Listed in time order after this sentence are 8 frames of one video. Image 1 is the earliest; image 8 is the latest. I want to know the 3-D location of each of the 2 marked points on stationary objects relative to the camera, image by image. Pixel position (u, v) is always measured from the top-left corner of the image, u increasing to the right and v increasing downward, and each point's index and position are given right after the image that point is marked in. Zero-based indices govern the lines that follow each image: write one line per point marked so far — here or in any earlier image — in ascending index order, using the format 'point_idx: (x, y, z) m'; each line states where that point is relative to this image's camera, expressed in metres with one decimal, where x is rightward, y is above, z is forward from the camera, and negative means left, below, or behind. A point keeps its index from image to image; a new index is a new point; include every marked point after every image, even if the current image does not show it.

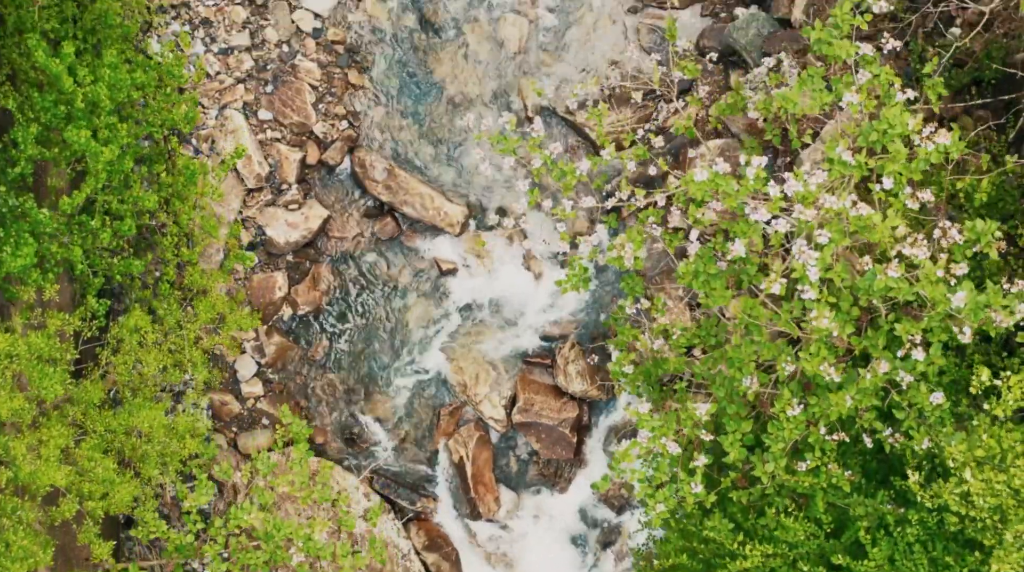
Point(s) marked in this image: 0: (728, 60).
0: (+1.7, +1.7, +9.0) m
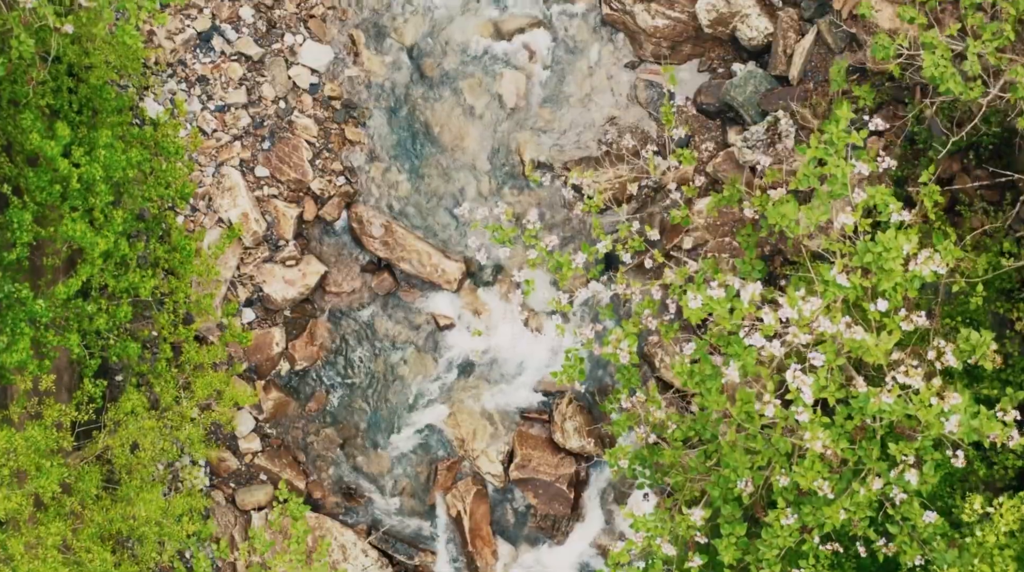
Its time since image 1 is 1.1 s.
0: (+1.6, +1.3, +8.7) m
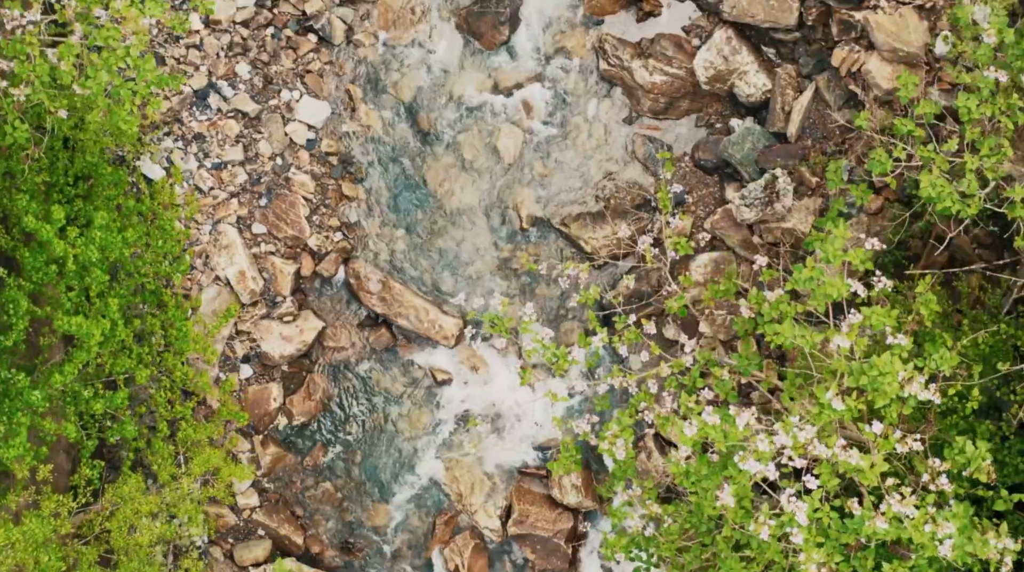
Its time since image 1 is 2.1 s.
0: (+1.6, +0.8, +8.7) m
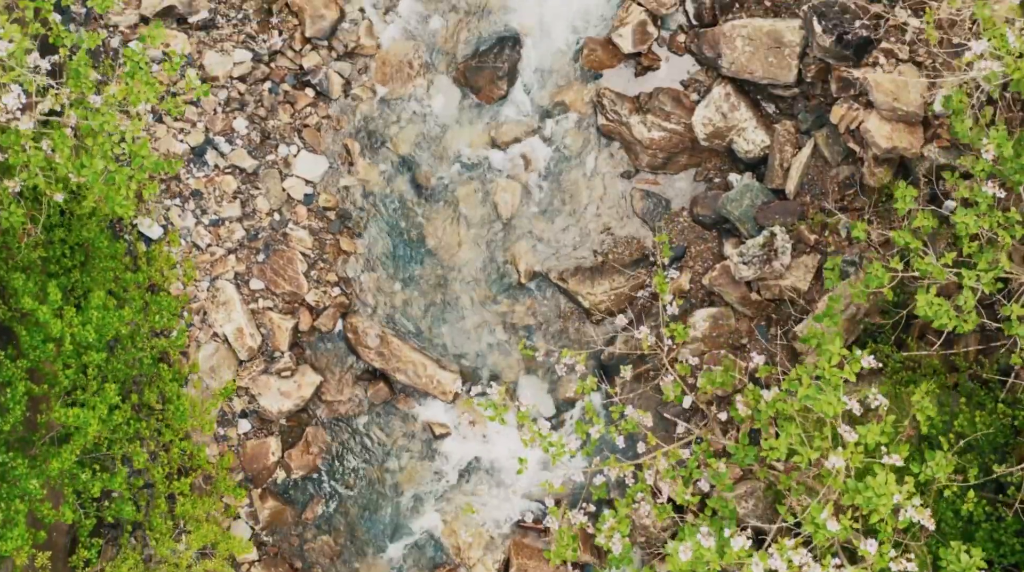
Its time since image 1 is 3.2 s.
0: (+1.6, +0.4, +8.7) m
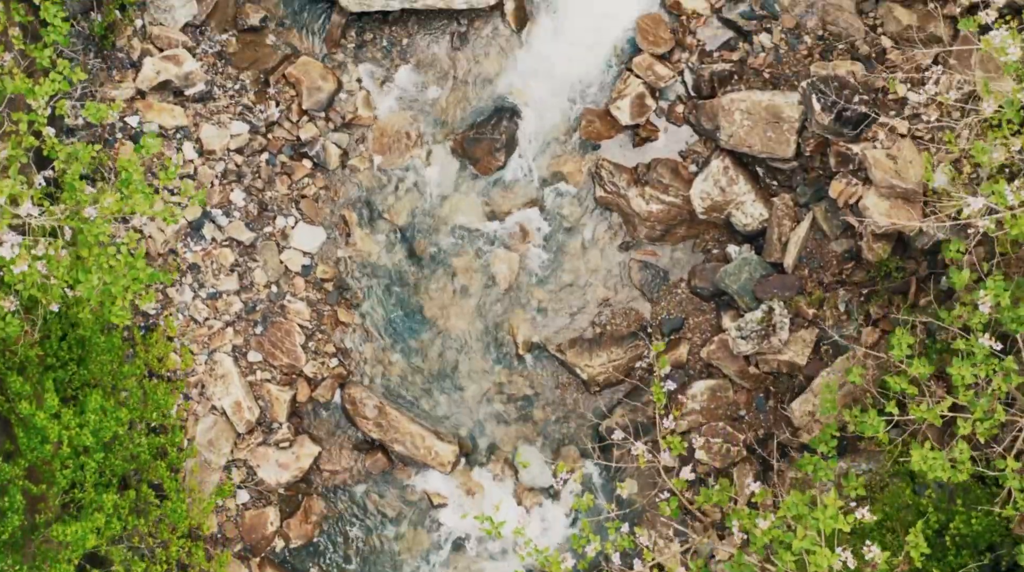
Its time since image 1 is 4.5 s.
0: (+1.5, -0.1, +8.7) m
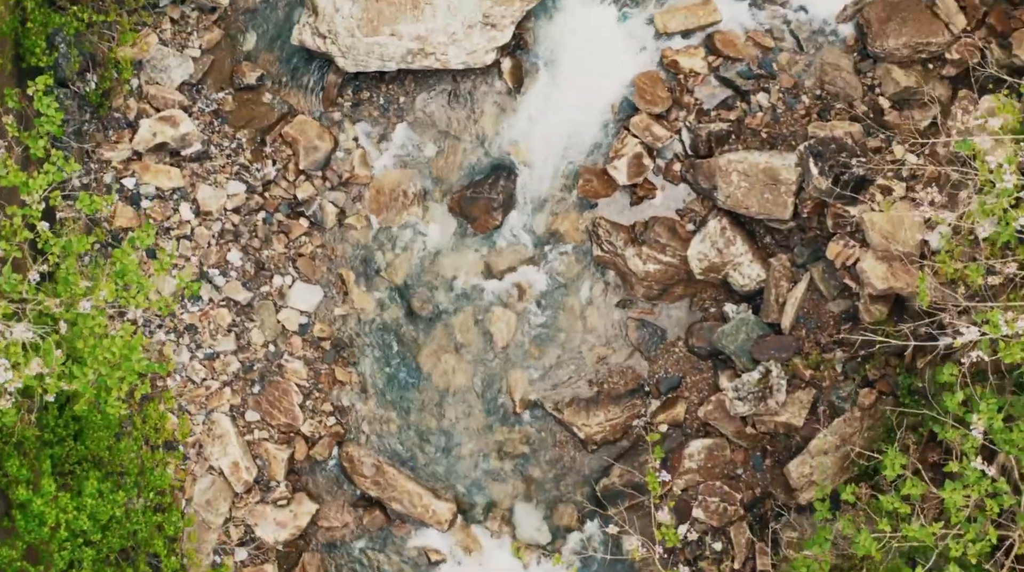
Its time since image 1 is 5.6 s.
0: (+1.5, -0.5, +8.7) m
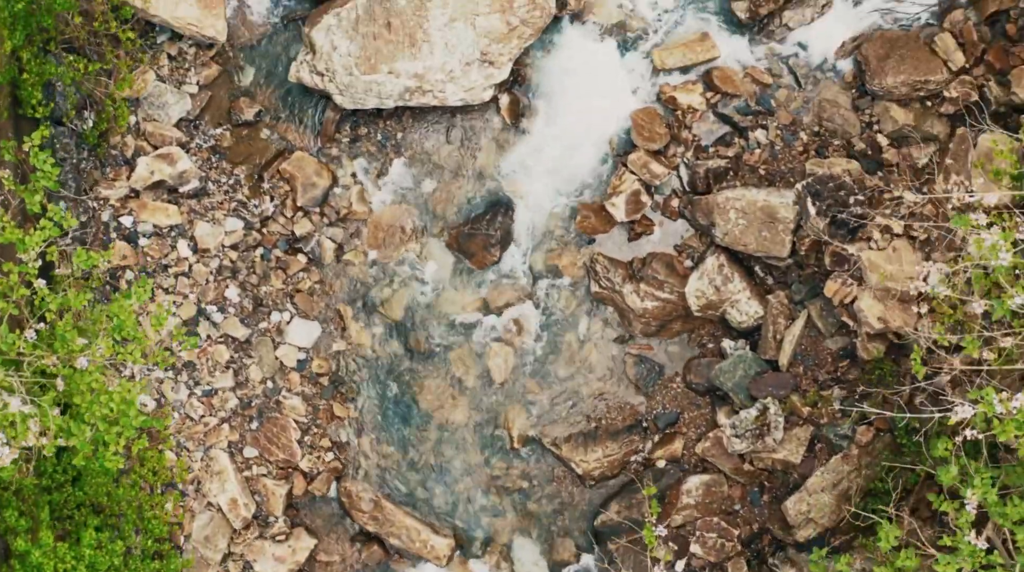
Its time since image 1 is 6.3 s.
0: (+1.5, -0.8, +8.7) m
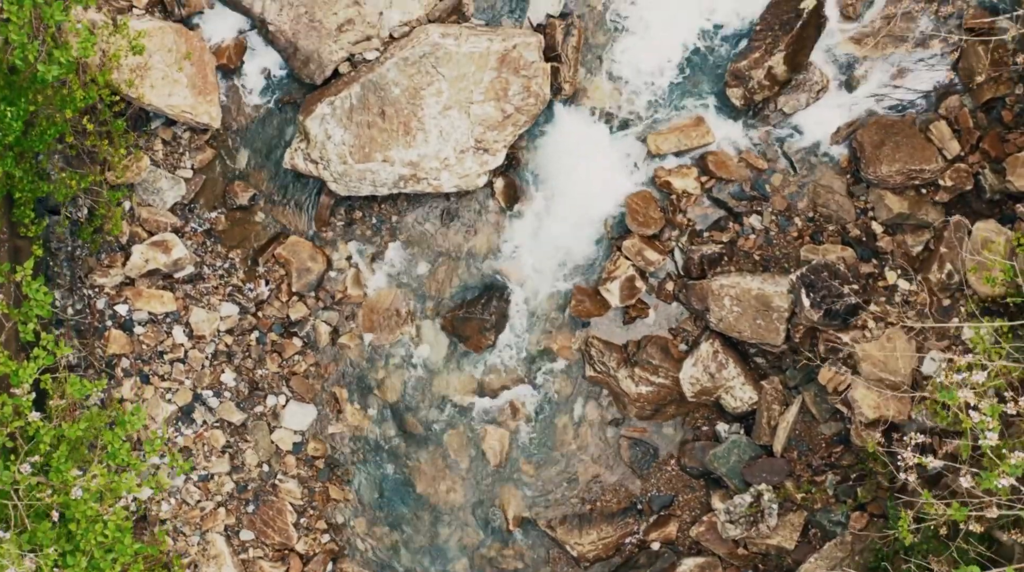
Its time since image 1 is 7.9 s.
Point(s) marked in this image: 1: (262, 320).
0: (+1.5, -1.4, +8.7) m
1: (-1.8, -0.3, +8.7) m
